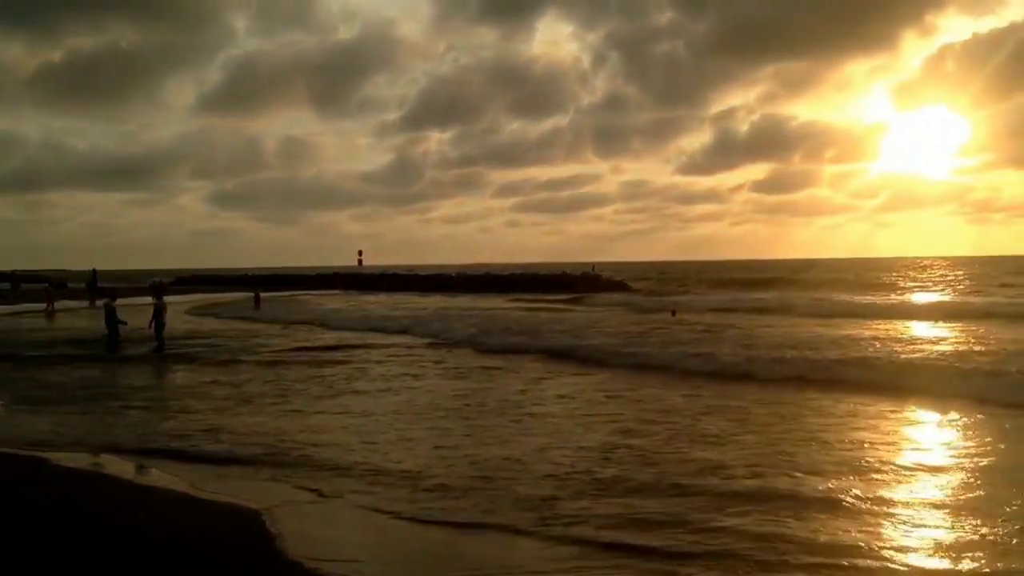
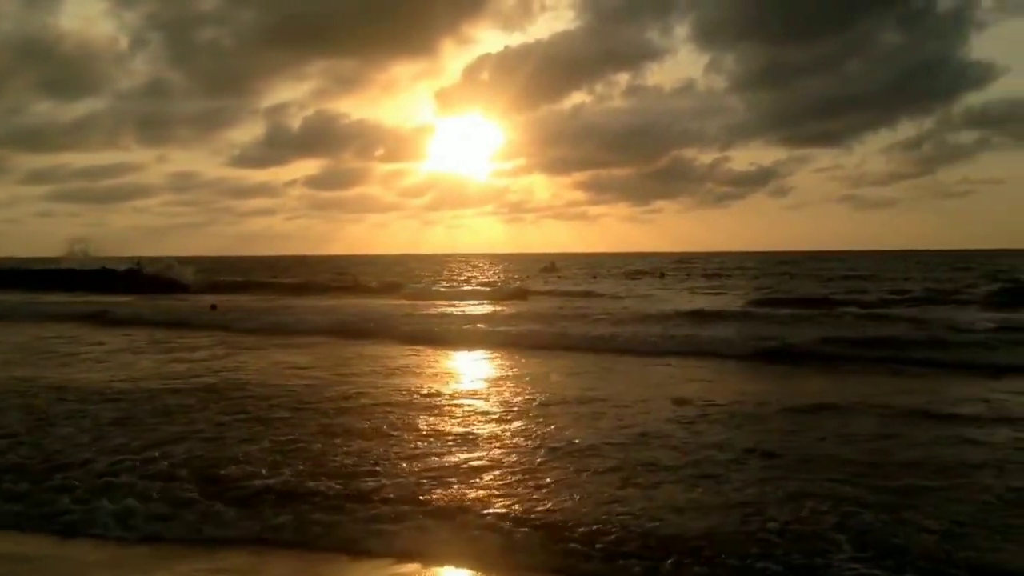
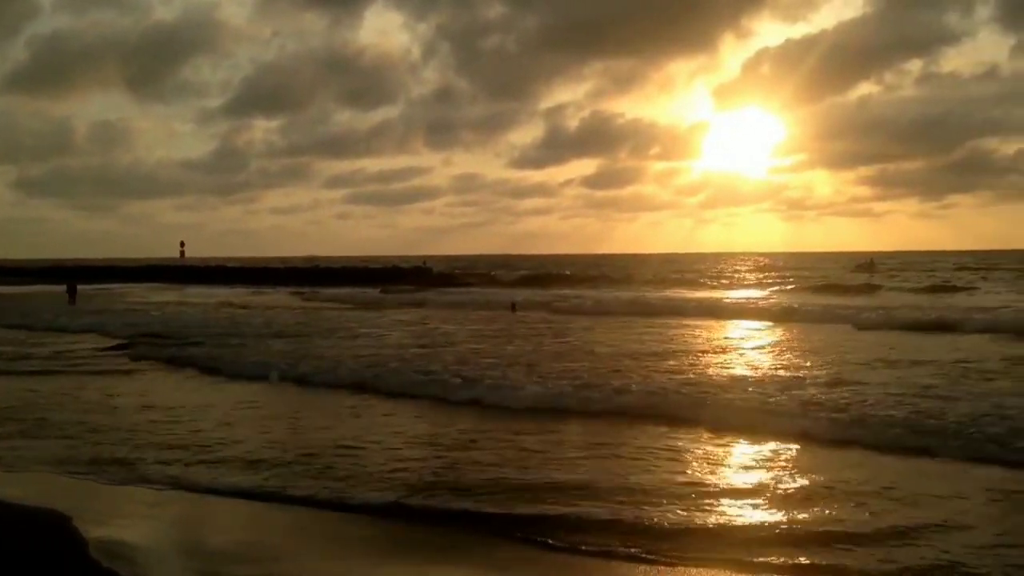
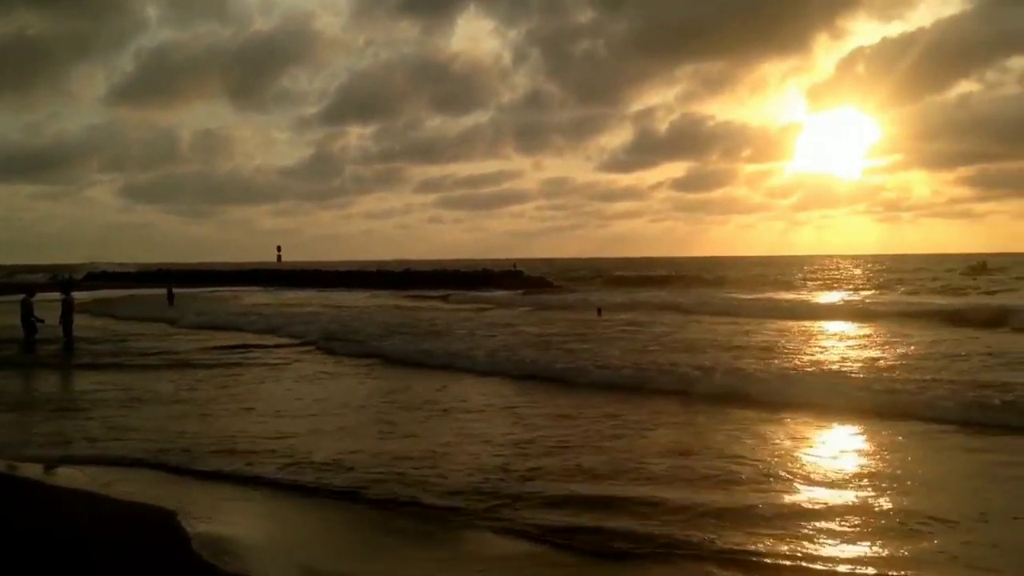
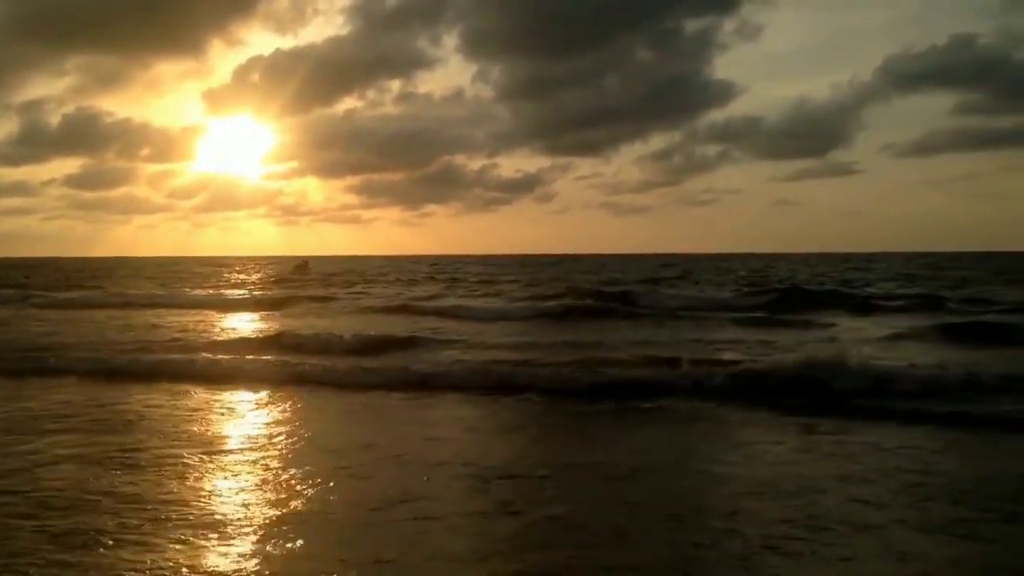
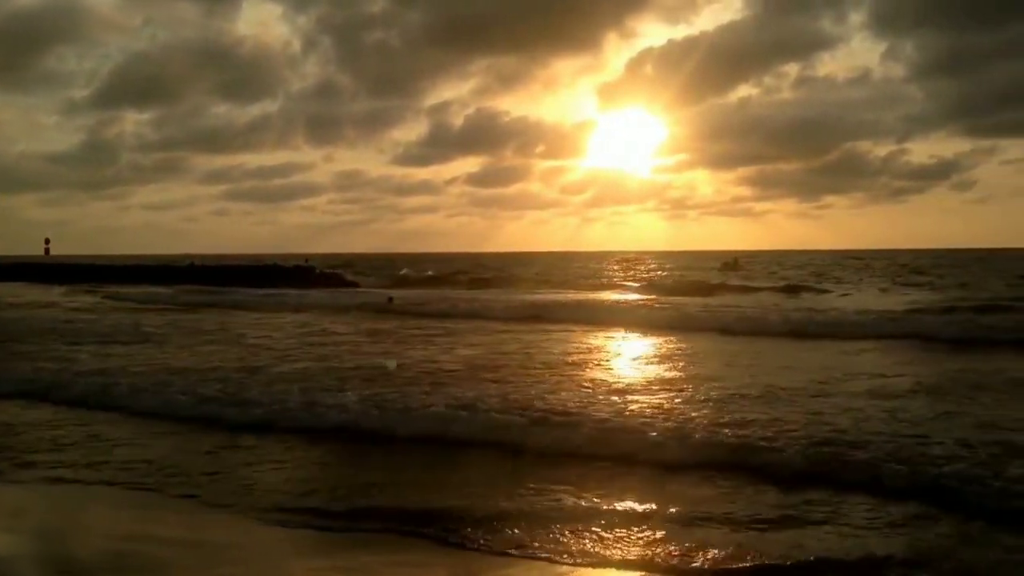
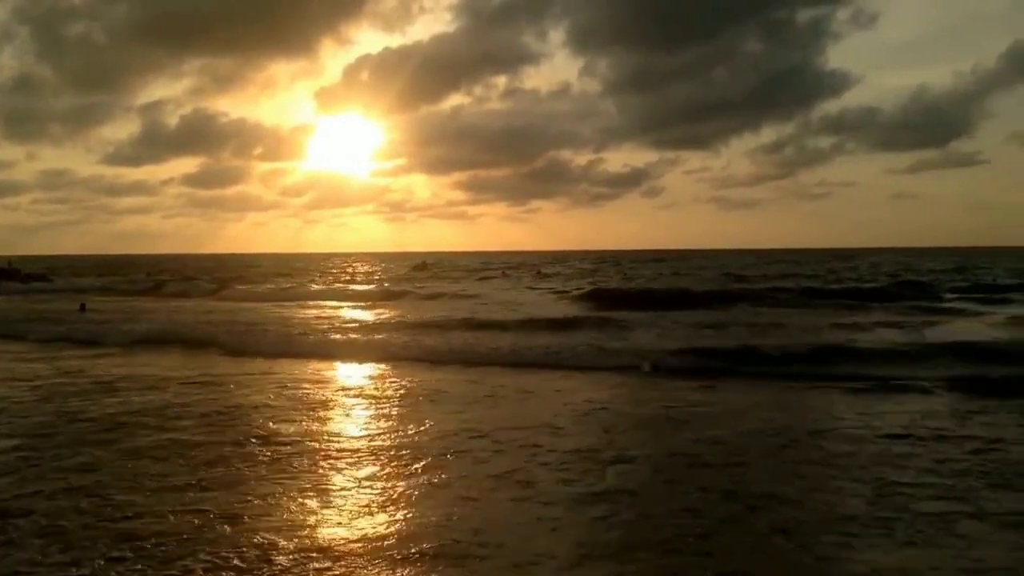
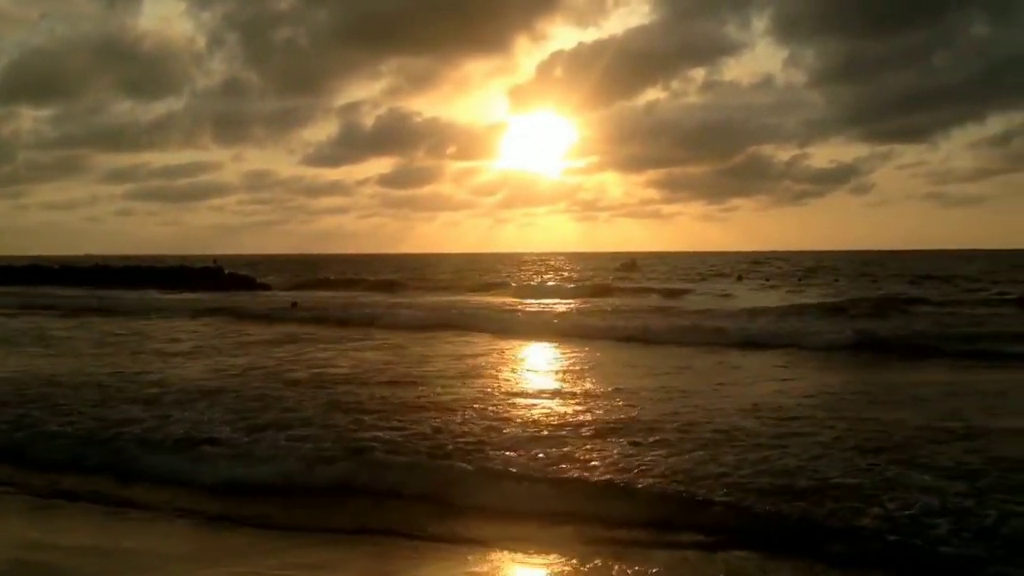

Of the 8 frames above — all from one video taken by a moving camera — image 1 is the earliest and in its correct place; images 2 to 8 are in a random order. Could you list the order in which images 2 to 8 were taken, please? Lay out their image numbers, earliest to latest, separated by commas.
4, 3, 6, 8, 2, 7, 5
